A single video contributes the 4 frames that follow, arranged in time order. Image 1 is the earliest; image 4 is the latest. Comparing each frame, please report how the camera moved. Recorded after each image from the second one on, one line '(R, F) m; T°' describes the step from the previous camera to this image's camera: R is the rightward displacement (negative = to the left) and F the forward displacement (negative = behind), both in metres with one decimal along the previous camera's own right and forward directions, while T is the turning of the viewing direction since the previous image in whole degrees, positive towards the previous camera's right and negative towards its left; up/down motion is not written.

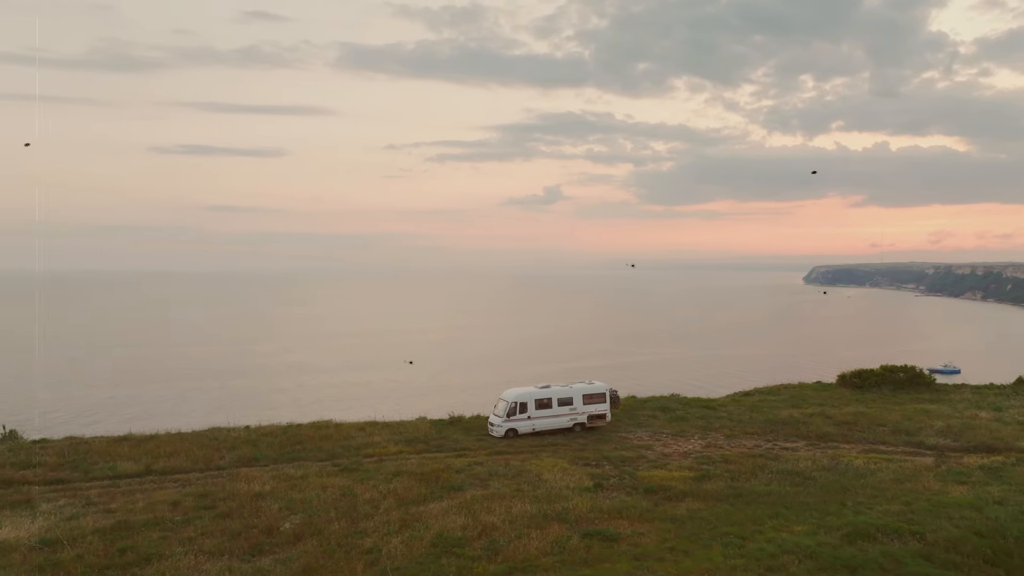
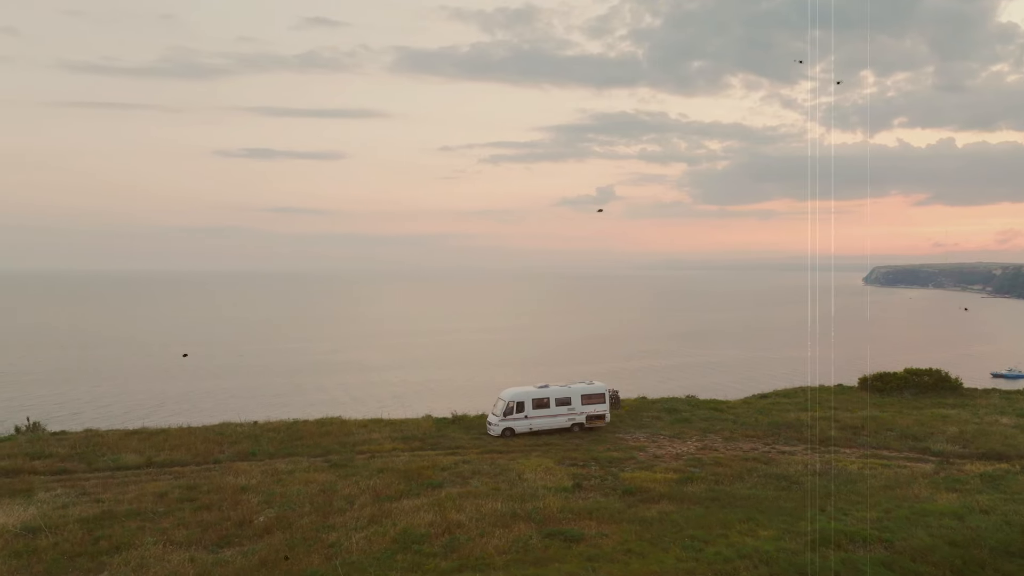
(+1.4, +0.1) m; -3°
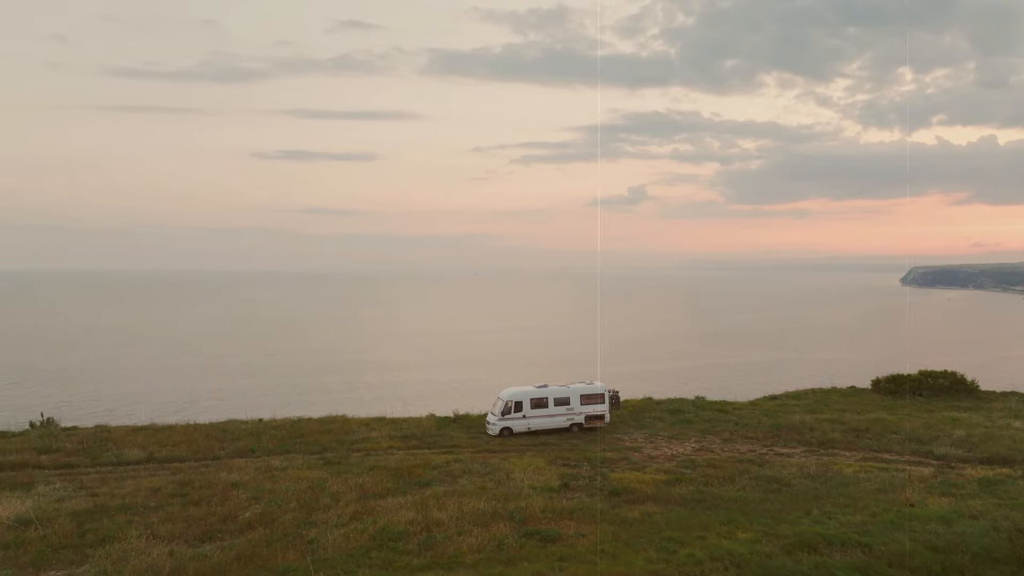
(+0.8, 0.0) m; -2°
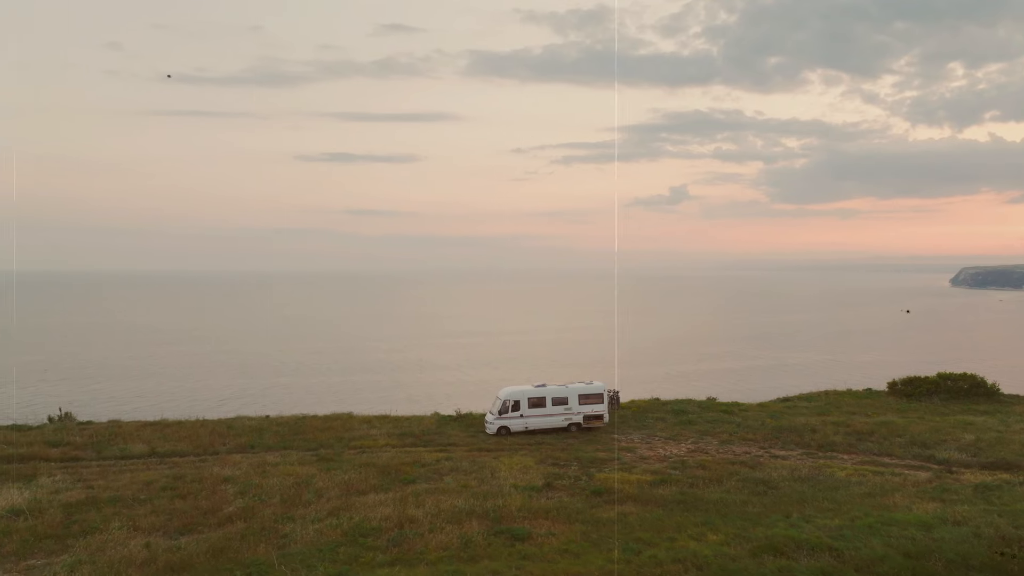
(+1.1, 0.0) m; -2°
